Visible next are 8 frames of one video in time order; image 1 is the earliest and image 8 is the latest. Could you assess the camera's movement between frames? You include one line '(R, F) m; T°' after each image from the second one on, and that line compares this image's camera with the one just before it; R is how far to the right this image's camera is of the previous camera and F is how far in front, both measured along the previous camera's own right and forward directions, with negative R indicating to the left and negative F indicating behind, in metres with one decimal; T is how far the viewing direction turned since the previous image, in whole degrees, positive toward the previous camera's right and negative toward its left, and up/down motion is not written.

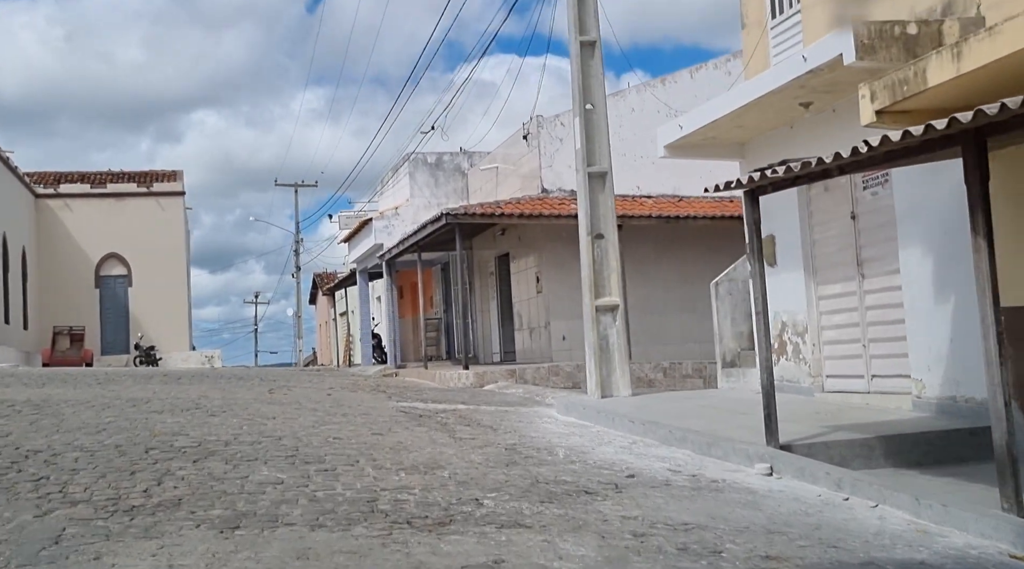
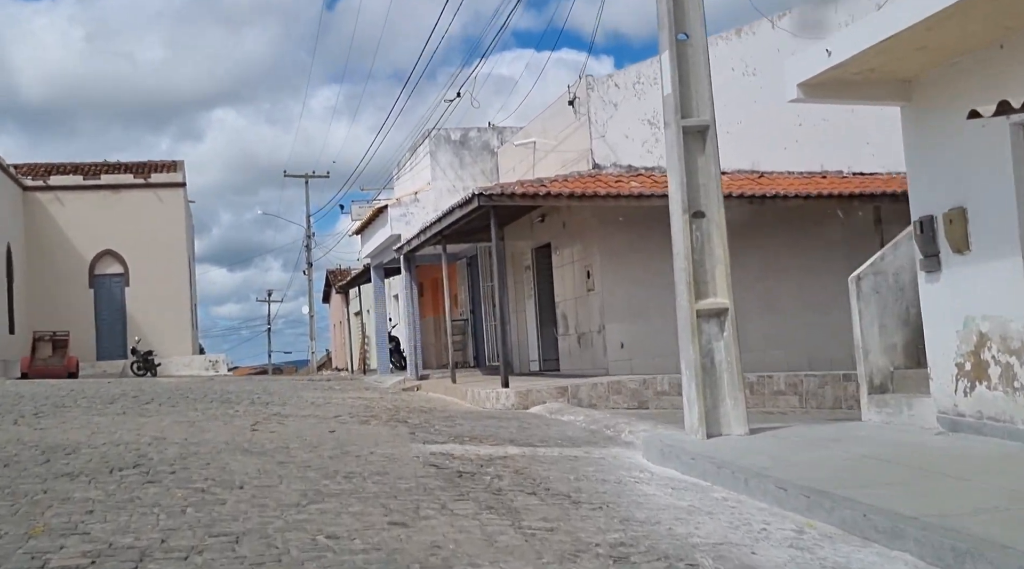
(-0.4, +3.4) m; -1°
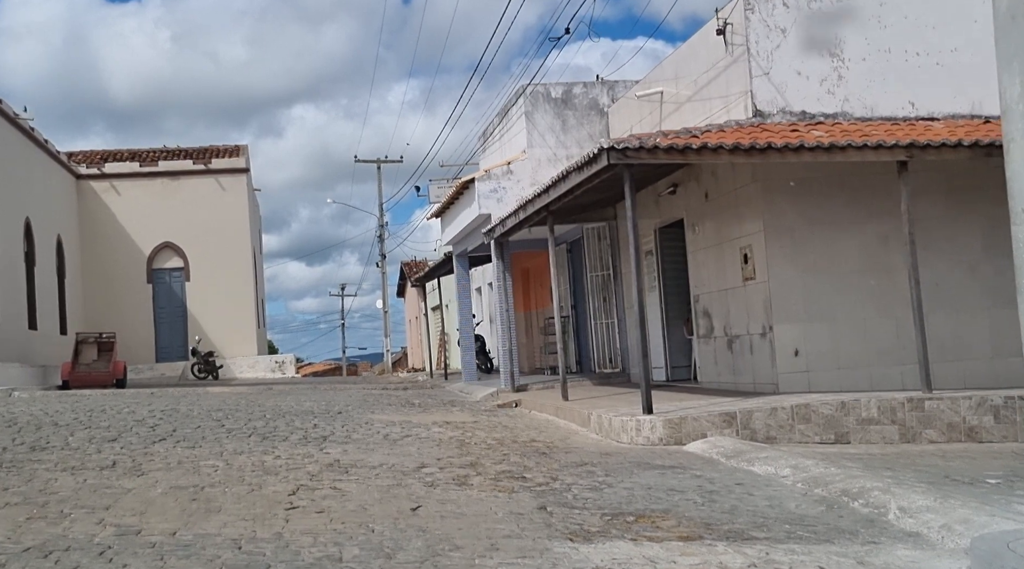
(-0.7, +3.9) m; -4°
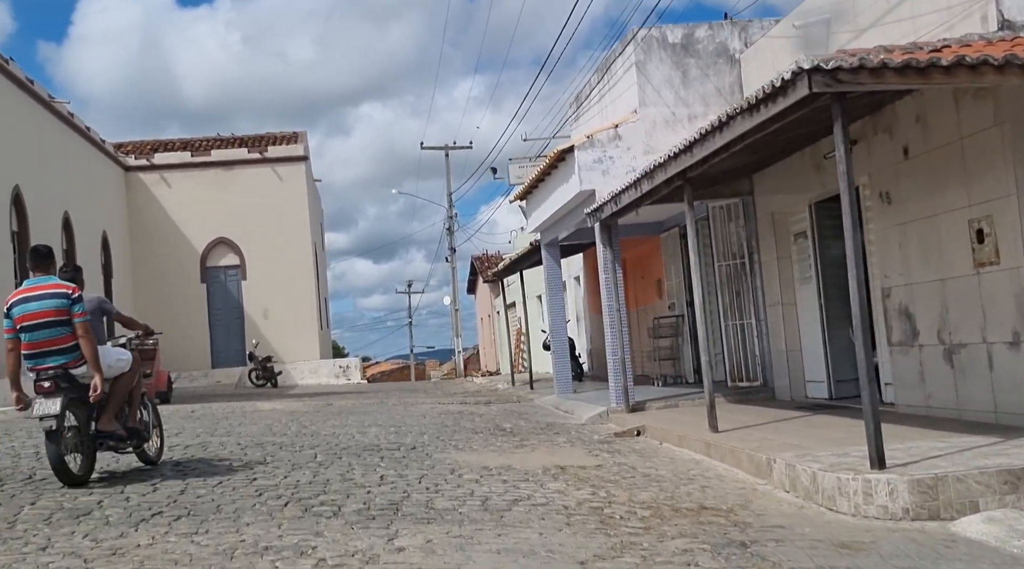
(-0.6, +3.5) m; -4°
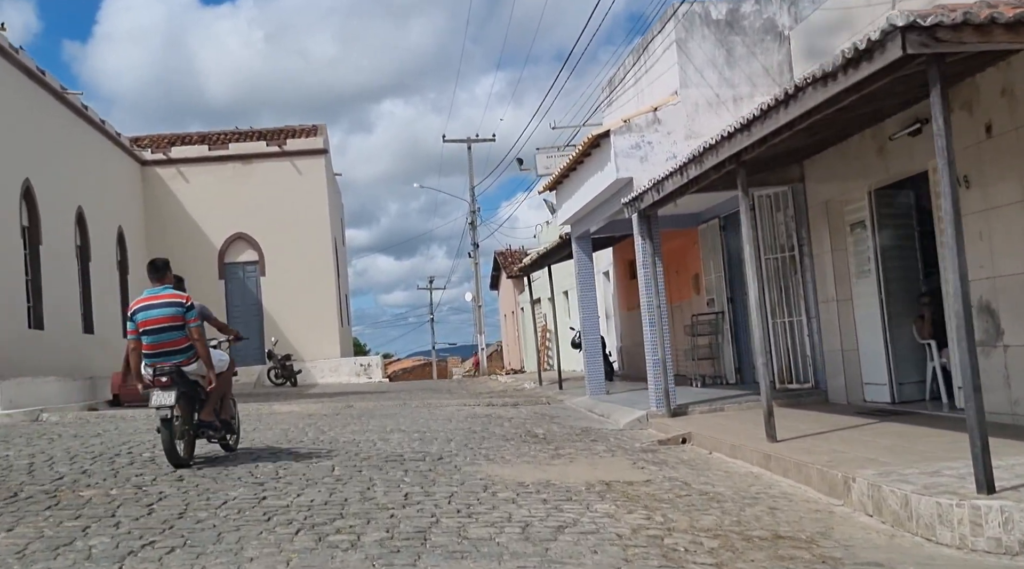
(-0.1, +1.0) m; -1°
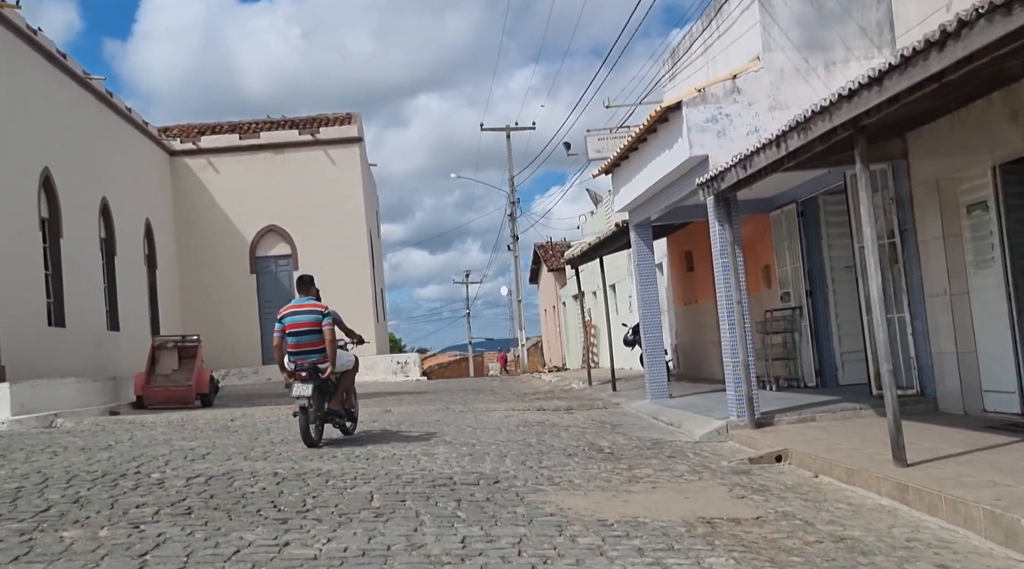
(-0.3, +1.6) m; -2°
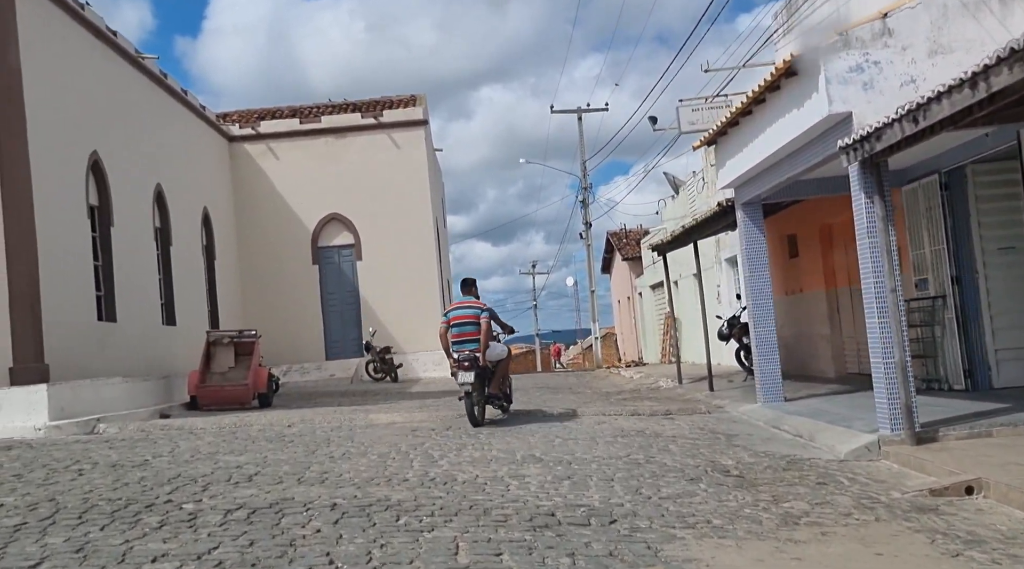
(-0.4, +1.9) m; -3°
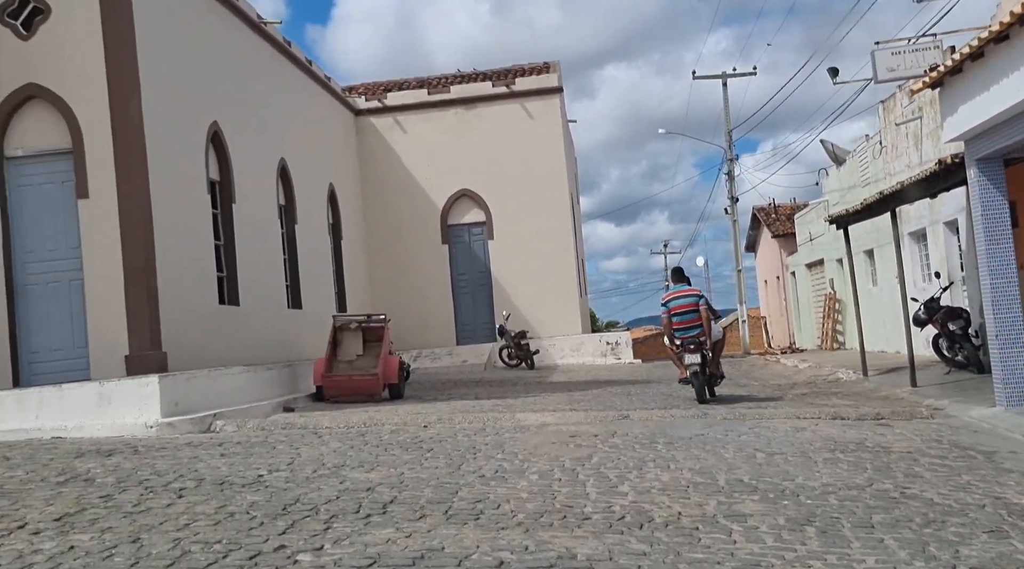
(-0.6, +2.2) m; -7°
